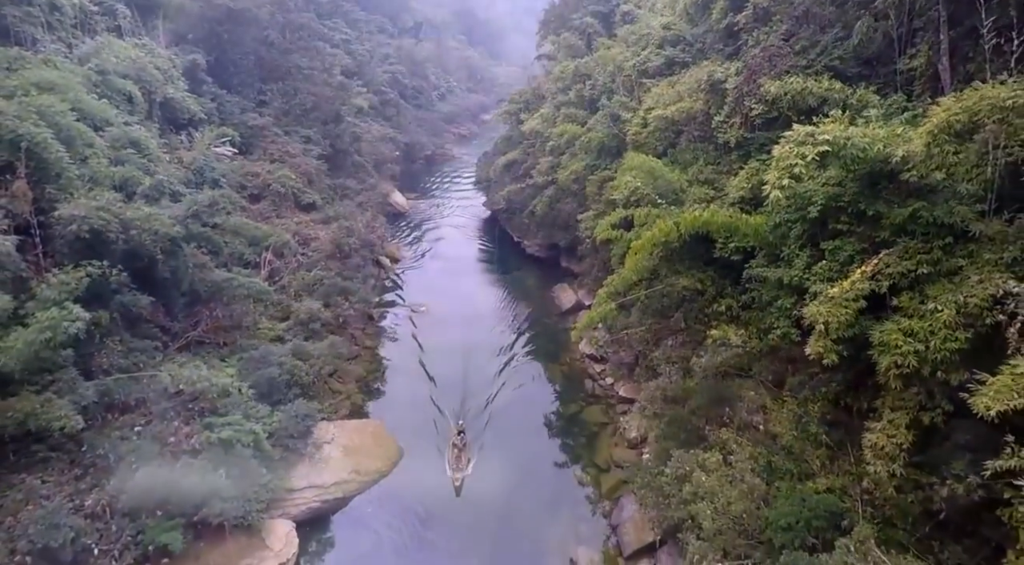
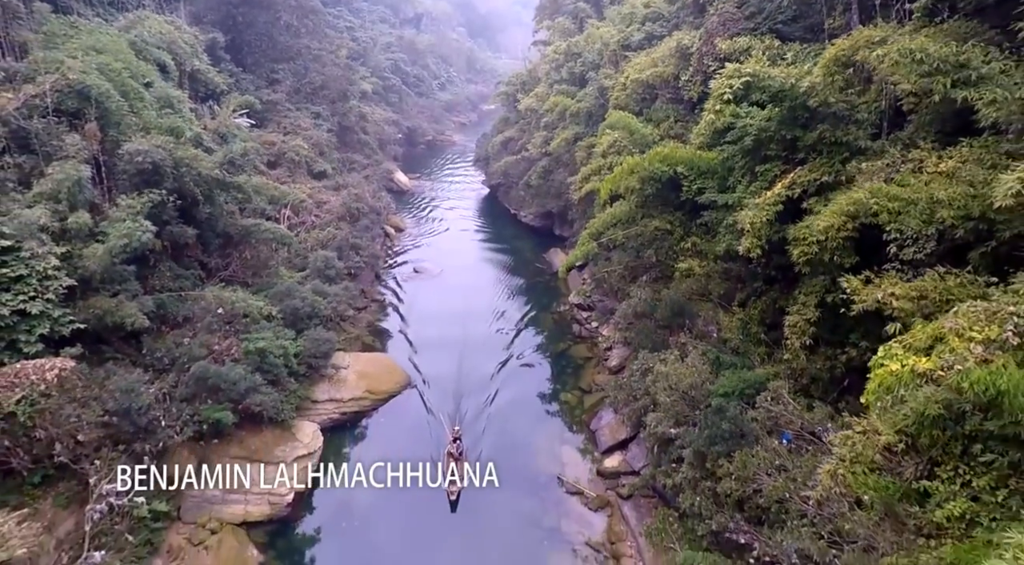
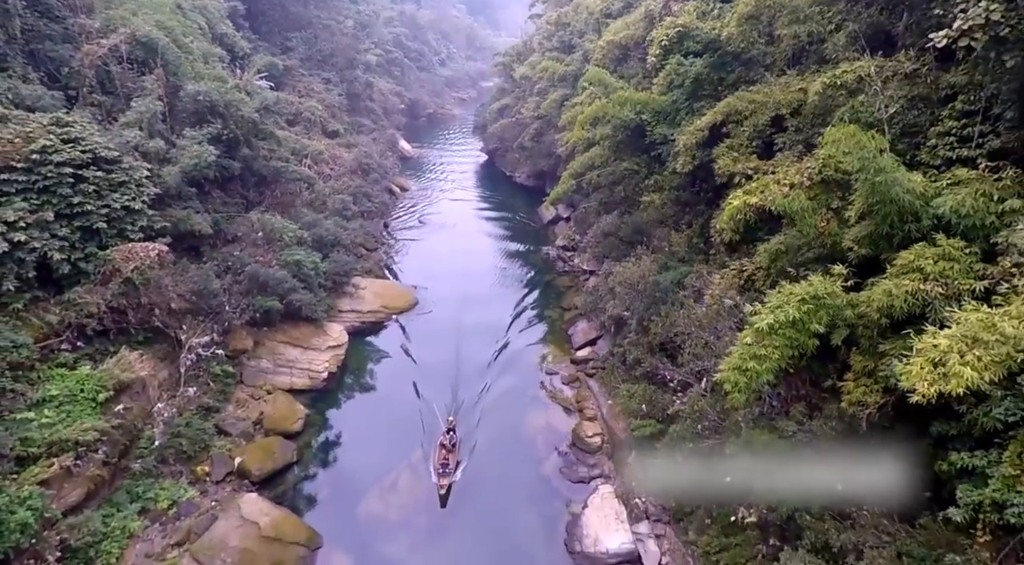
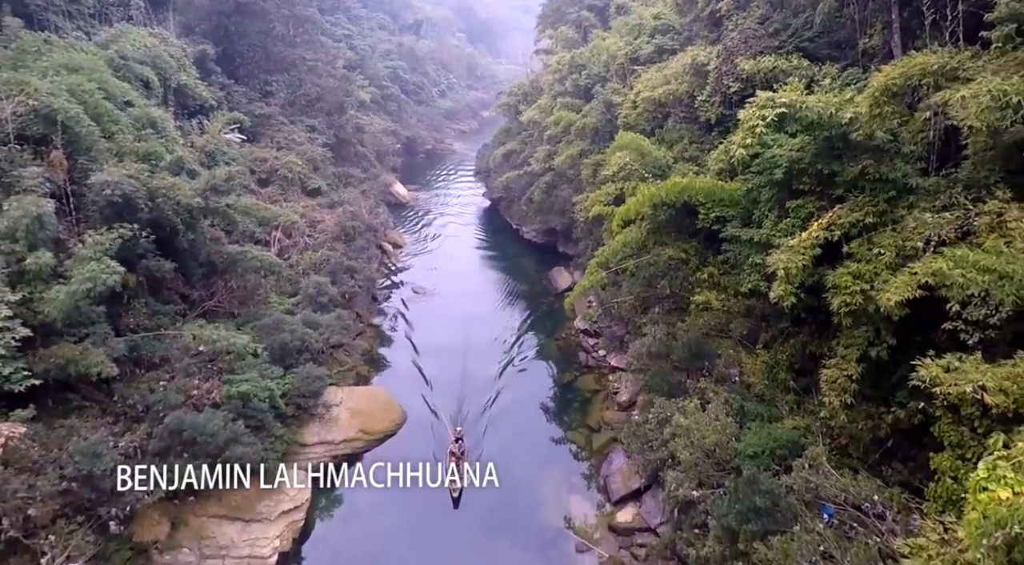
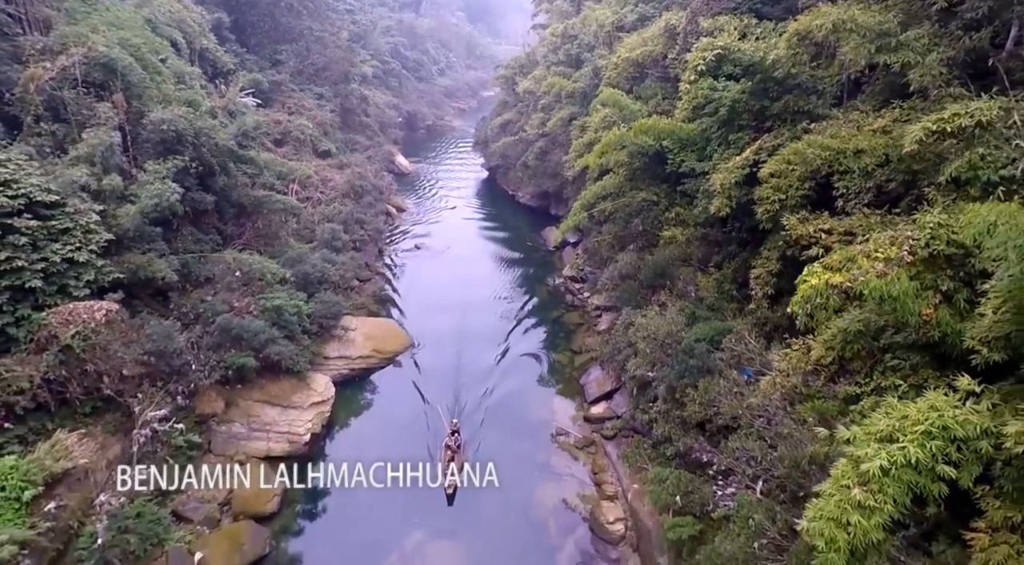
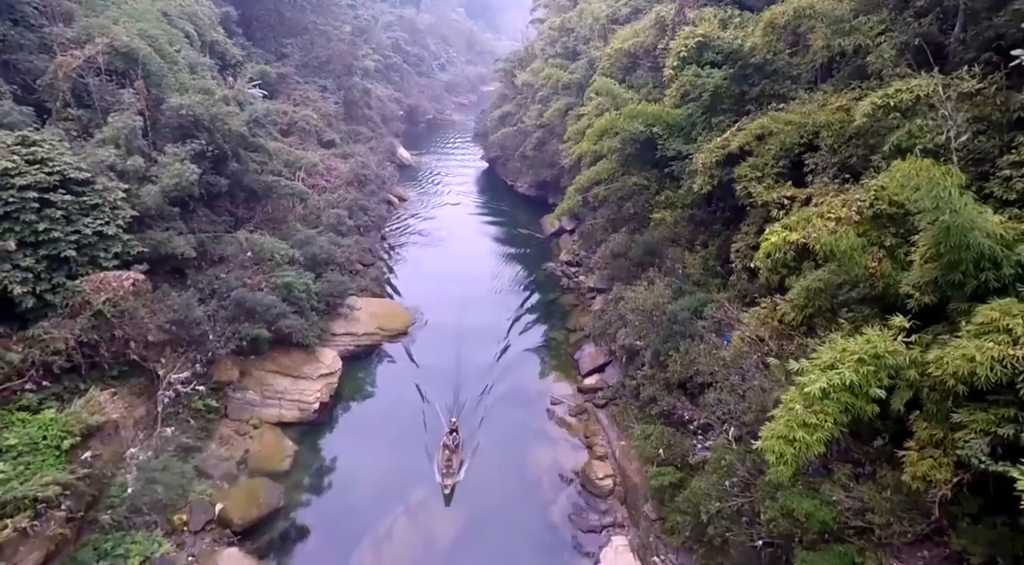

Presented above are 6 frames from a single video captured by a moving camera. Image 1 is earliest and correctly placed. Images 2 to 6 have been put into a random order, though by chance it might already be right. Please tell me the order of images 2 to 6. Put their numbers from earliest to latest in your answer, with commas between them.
4, 2, 5, 6, 3
